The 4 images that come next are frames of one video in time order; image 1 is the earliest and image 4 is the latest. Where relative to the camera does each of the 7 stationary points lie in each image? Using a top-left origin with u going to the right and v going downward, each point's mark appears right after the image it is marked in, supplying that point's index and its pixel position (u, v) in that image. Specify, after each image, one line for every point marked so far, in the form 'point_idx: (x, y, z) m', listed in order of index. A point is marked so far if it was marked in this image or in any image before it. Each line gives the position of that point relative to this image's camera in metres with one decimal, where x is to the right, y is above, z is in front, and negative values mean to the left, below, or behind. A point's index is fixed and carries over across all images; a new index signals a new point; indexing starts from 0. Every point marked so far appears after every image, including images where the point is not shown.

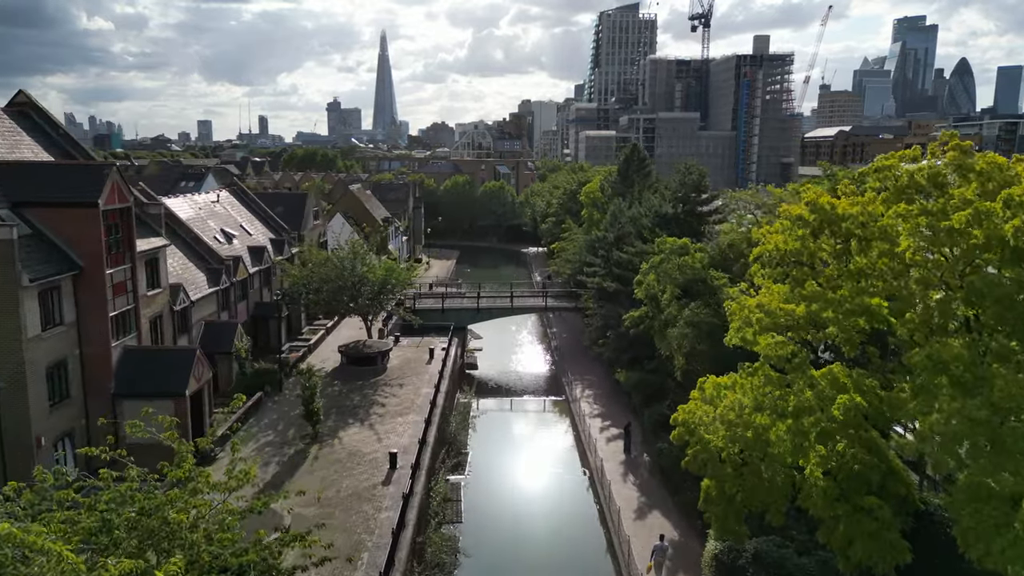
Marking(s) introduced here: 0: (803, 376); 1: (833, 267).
0: (+6.2, -1.9, +15.4) m
1: (+7.0, +0.5, +15.7) m
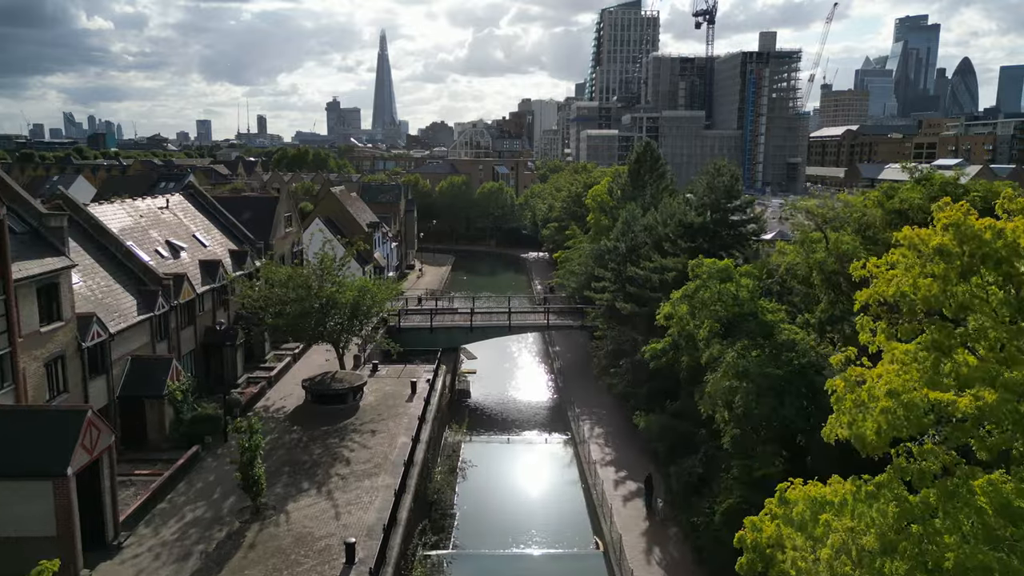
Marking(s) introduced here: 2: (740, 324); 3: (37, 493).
0: (+6.0, -2.9, +9.6) m
1: (+6.8, -0.5, +10.0) m
2: (+6.3, -1.0, +19.9) m
3: (-11.4, -4.9, +17.1) m
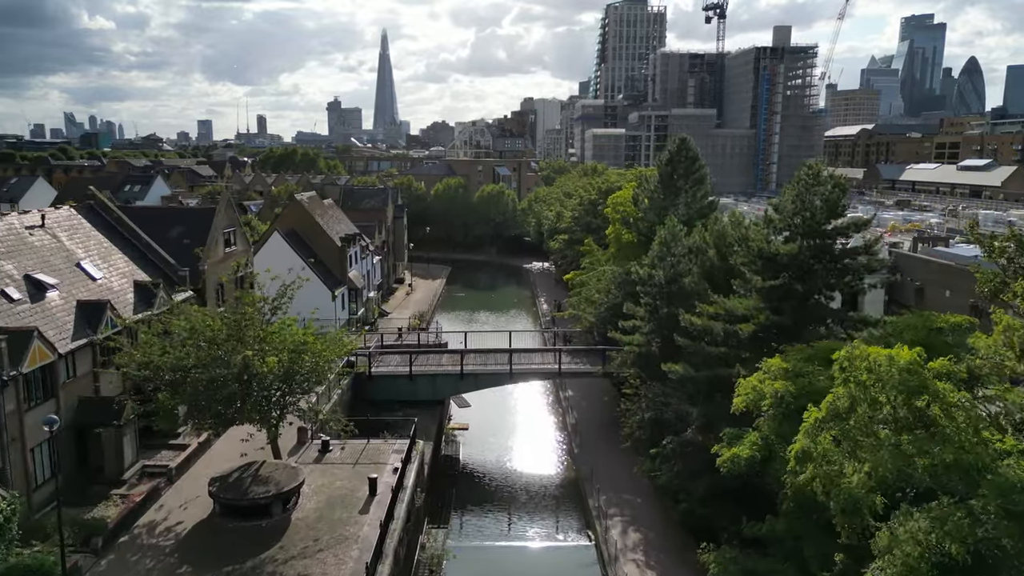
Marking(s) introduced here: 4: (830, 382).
0: (+6.0, -4.6, +0.1) m
1: (+6.8, -2.3, +0.4) m
2: (+6.3, -2.7, +10.3) m
3: (-11.4, -6.7, +7.6) m
4: (+7.4, -2.2, +16.8) m
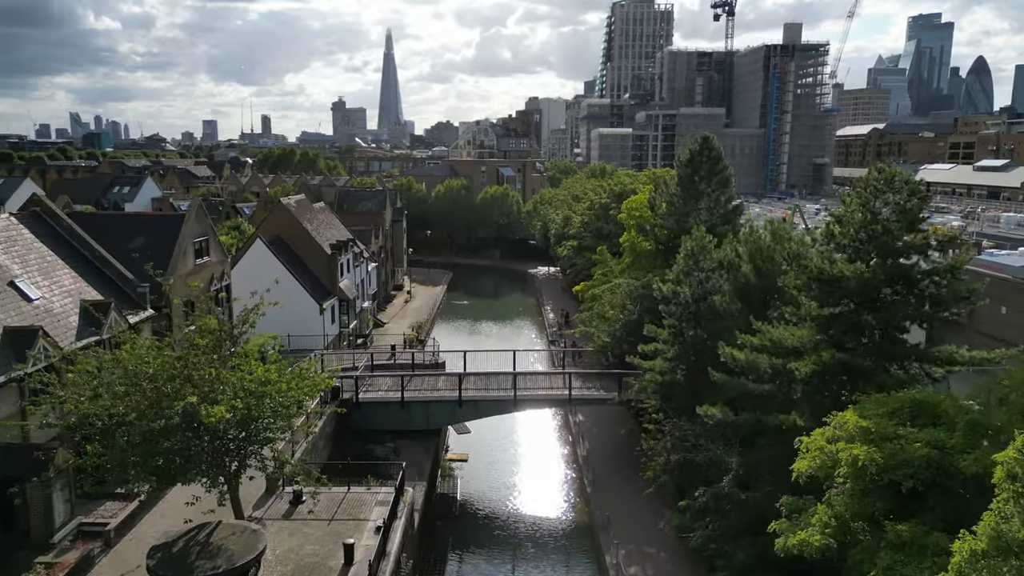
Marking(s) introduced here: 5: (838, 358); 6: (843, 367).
0: (+6.0, -5.4, -3.7) m
1: (+6.8, -3.0, -3.4) m
2: (+6.4, -3.4, +6.5) m
3: (-11.3, -7.3, +4.0) m
4: (+7.5, -2.9, +13.0) m
5: (+7.8, -1.7, +17.1) m
6: (+7.9, -1.9, +17.2) m
